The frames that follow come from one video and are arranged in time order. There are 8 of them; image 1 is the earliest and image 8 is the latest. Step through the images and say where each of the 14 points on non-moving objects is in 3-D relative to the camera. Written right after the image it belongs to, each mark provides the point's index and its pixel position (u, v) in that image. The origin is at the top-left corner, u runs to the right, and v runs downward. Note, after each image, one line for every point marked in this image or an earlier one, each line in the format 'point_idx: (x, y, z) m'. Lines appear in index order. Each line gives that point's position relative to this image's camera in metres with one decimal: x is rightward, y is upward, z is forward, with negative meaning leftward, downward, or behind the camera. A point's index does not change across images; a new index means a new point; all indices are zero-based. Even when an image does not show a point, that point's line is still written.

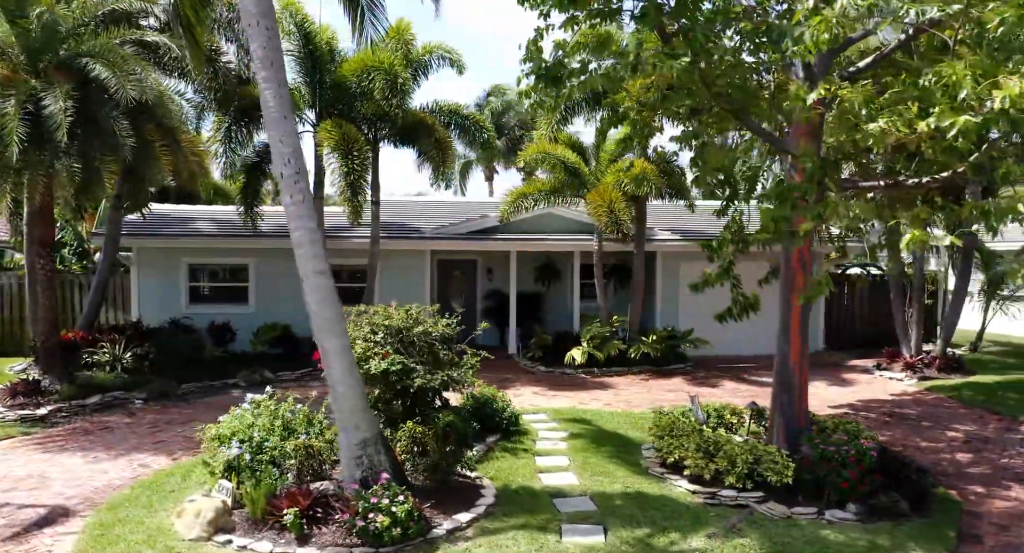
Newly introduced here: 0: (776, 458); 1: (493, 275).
0: (+2.8, -1.8, +7.6) m
1: (-0.6, 0.0, +17.7) m
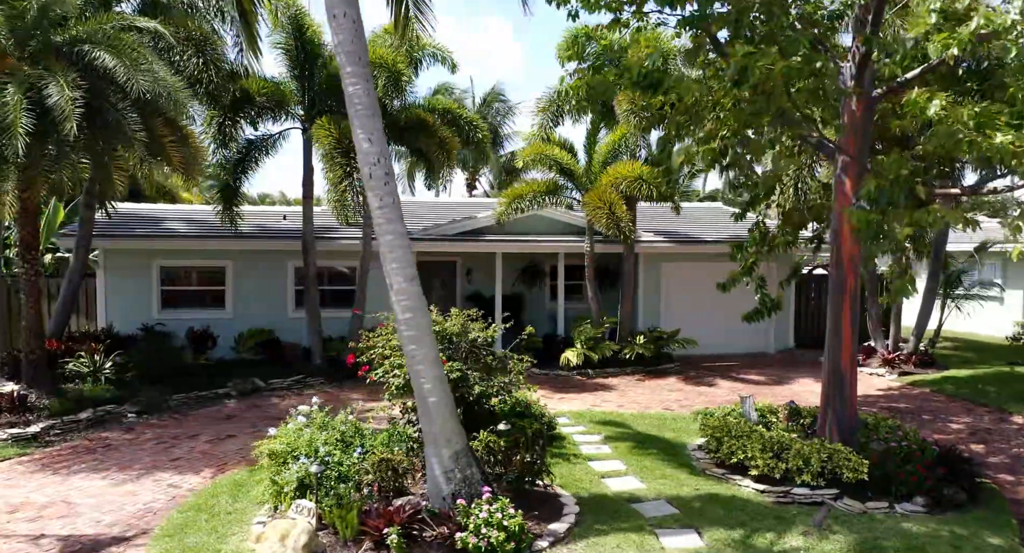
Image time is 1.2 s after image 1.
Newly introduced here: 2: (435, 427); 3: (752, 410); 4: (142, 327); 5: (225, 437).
0: (+3.6, -1.9, +7.8) m
1: (-1.0, 0.0, +17.5) m
2: (-0.7, -1.4, +6.8) m
3: (+3.2, -1.7, +9.3) m
4: (-7.2, -1.0, +14.5) m
5: (-4.1, -2.3, +10.4) m
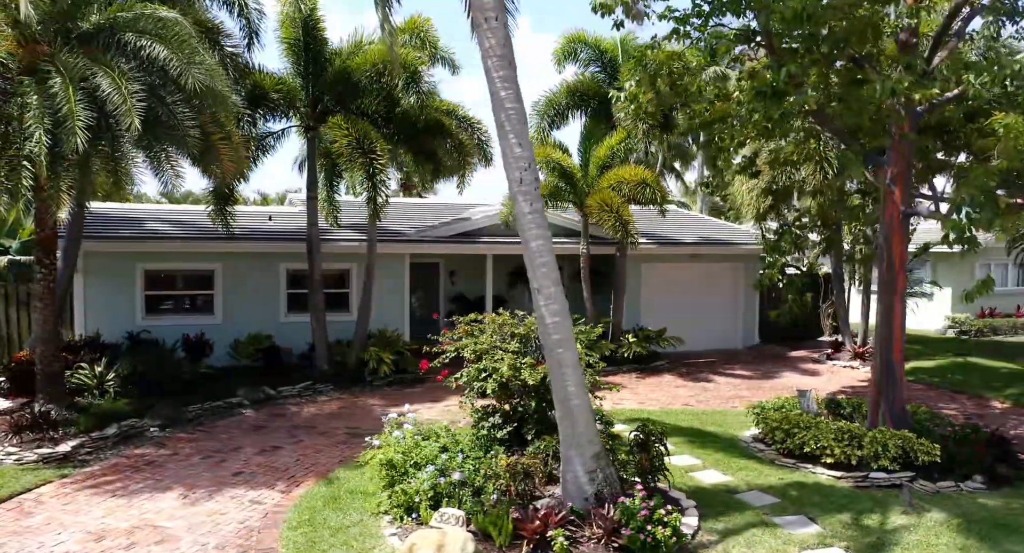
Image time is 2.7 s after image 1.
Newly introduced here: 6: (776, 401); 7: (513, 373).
0: (+4.7, -1.9, +8.6) m
1: (-1.4, 0.0, +17.4) m
2: (+0.6, -1.4, +6.9) m
3: (+4.1, -1.7, +9.9) m
4: (-7.0, -1.1, +13.5) m
5: (-3.3, -2.3, +10.0) m
6: (+3.8, -1.8, +10.5) m
7: (0.0, -1.1, +8.3) m
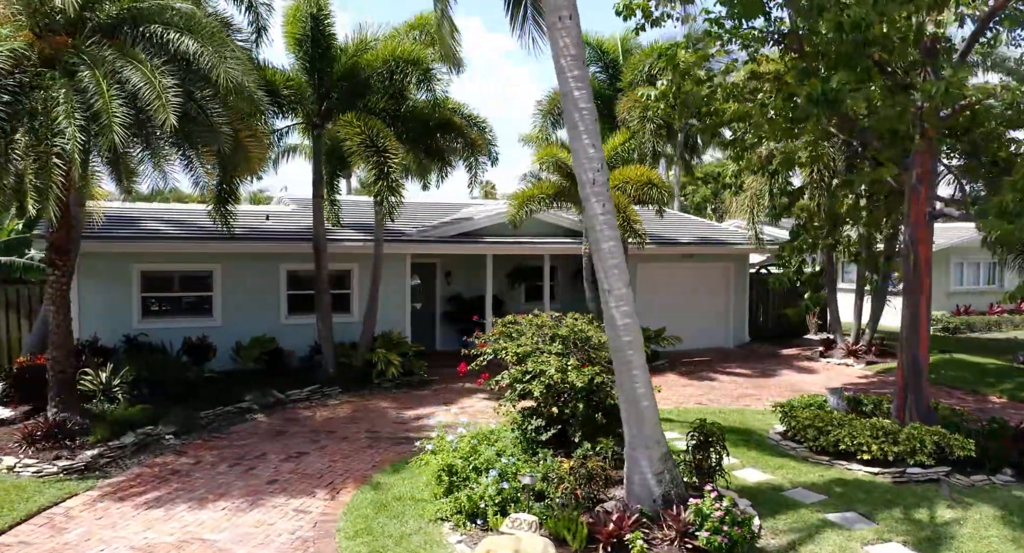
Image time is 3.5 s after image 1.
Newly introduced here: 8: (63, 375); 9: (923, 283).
0: (+5.2, -1.9, +8.8) m
1: (-1.4, -0.1, +17.2) m
2: (+1.2, -1.4, +6.9) m
3: (+4.5, -1.7, +10.1) m
4: (-6.8, -1.1, +12.9) m
5: (-2.8, -2.3, +9.7) m
6: (+4.2, -1.8, +10.7) m
7: (+0.6, -1.1, +8.2) m
8: (-5.8, -1.3, +9.6) m
9: (+5.4, -0.1, +9.7) m
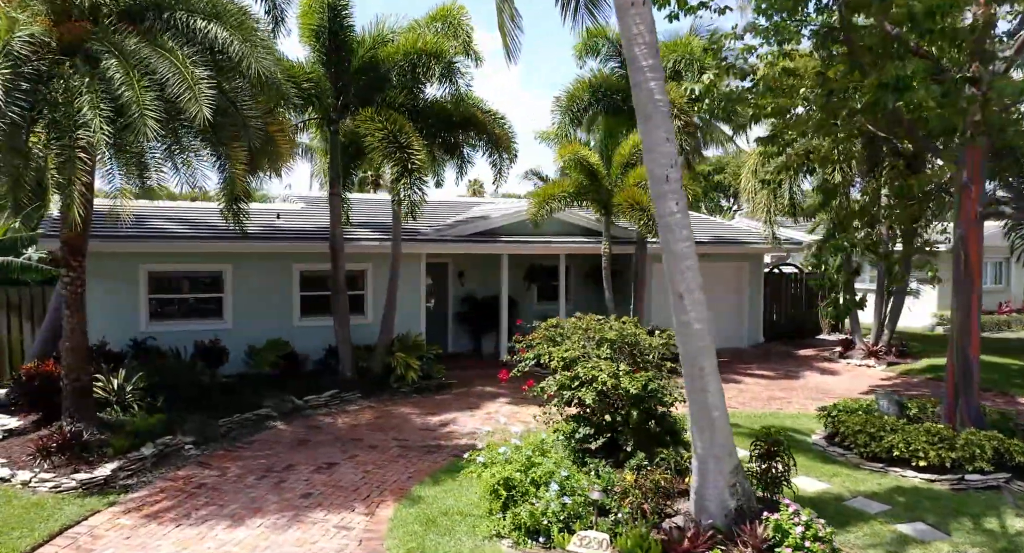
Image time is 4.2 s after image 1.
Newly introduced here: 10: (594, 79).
0: (+5.7, -1.9, +8.5) m
1: (-1.1, -0.1, +16.8) m
2: (+1.8, -1.5, +6.5) m
3: (+5.0, -1.7, +9.8) m
4: (-6.3, -1.1, +12.4) m
5: (-2.3, -2.4, +9.2) m
6: (+4.7, -1.8, +10.4) m
7: (+1.1, -1.1, +7.8) m
8: (-5.3, -1.3, +9.1) m
9: (+5.9, -0.1, +9.4) m
10: (+1.7, +4.1, +15.3) m
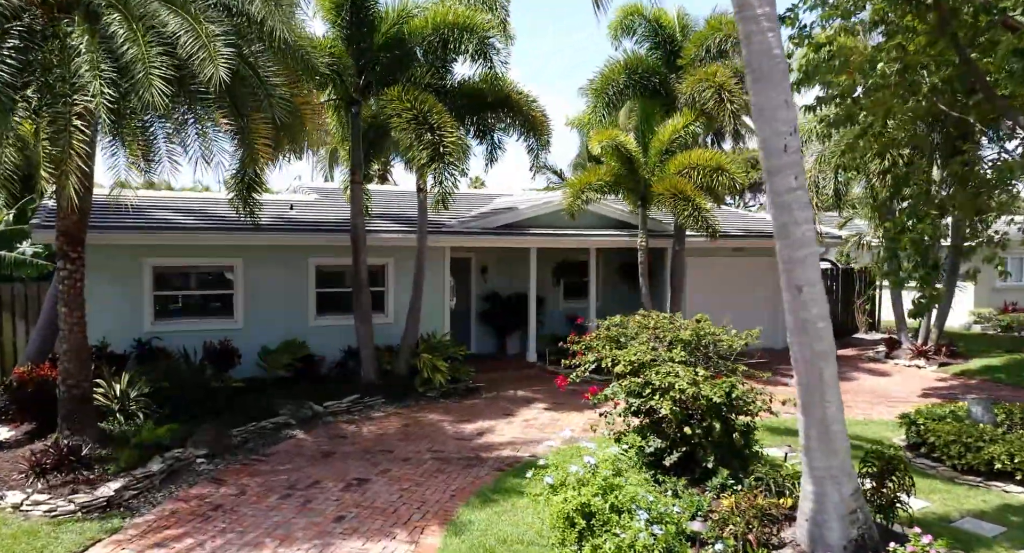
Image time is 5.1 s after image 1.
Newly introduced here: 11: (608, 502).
0: (+6.3, -1.8, +7.5) m
1: (-0.5, 0.0, +15.7) m
2: (+2.4, -1.4, +5.5) m
3: (+5.6, -1.6, +8.8) m
4: (-5.7, -1.0, +11.3) m
5: (-1.7, -2.3, +8.2) m
6: (+5.3, -1.7, +9.4) m
7: (+1.7, -1.0, +6.8) m
8: (-4.7, -1.2, +8.0) m
9: (+6.5, 0.0, +8.4) m
10: (+2.3, +4.2, +14.3) m
11: (+0.8, -1.8, +5.8) m
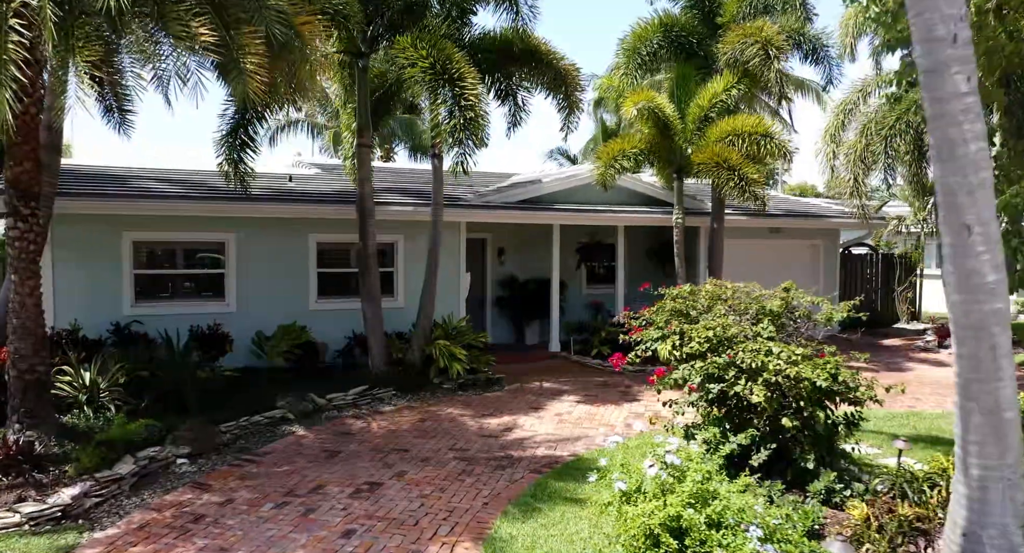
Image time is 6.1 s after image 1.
0: (+6.7, -1.5, +6.1) m
1: (-0.1, +0.4, +14.4) m
2: (+2.8, -1.0, +4.1) m
3: (+6.0, -1.3, +7.4) m
4: (-5.3, -0.7, +10.0) m
5: (-1.3, -1.9, +6.8) m
6: (+5.7, -1.3, +8.0) m
7: (+2.1, -0.7, +5.4) m
8: (-4.3, -0.9, +6.6) m
9: (+6.9, +0.3, +7.0) m
10: (+2.7, +4.5, +12.9) m
11: (+1.1, -1.4, +4.4) m
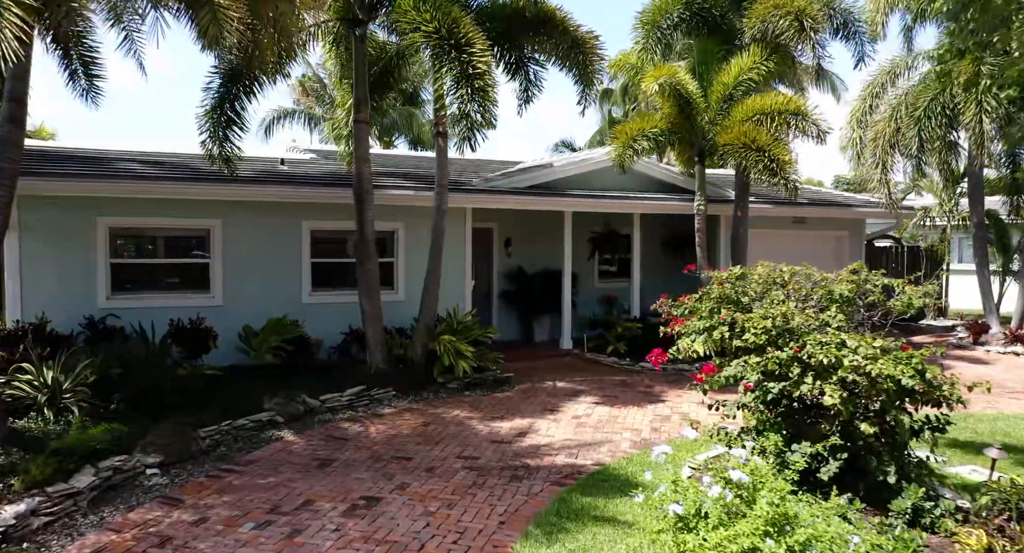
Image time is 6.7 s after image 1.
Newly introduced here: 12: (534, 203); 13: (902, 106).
0: (+6.9, -1.3, +5.2) m
1: (0.0, +0.5, +13.5) m
2: (+3.0, -0.9, +3.2) m
3: (+6.1, -1.1, +6.5) m
4: (-5.2, -0.6, +9.0) m
5: (-1.2, -1.8, +5.9) m
6: (+5.9, -1.2, +7.1) m
7: (+2.3, -0.5, +4.5) m
8: (-4.2, -0.7, +5.7) m
9: (+7.0, +0.5, +6.1) m
10: (+2.8, +4.6, +12.0) m
11: (+1.3, -1.3, +3.5) m
12: (+0.3, +1.1, +11.3) m
13: (+7.5, +3.3, +14.3) m
